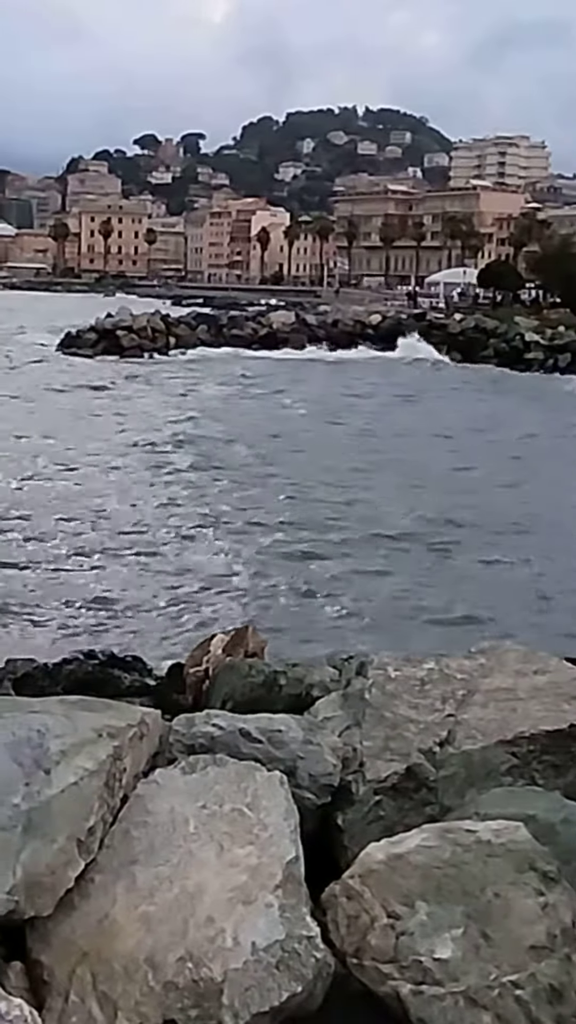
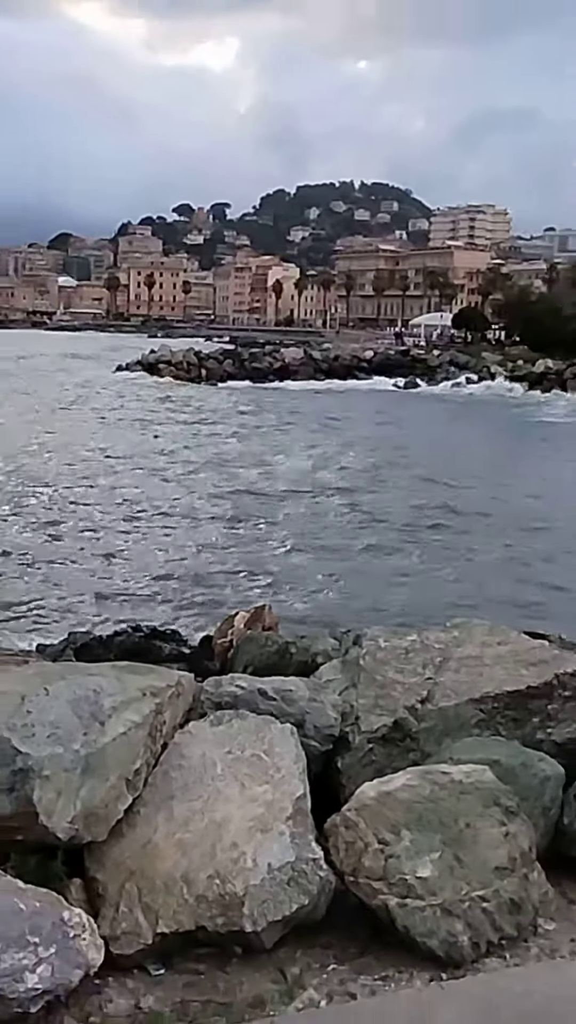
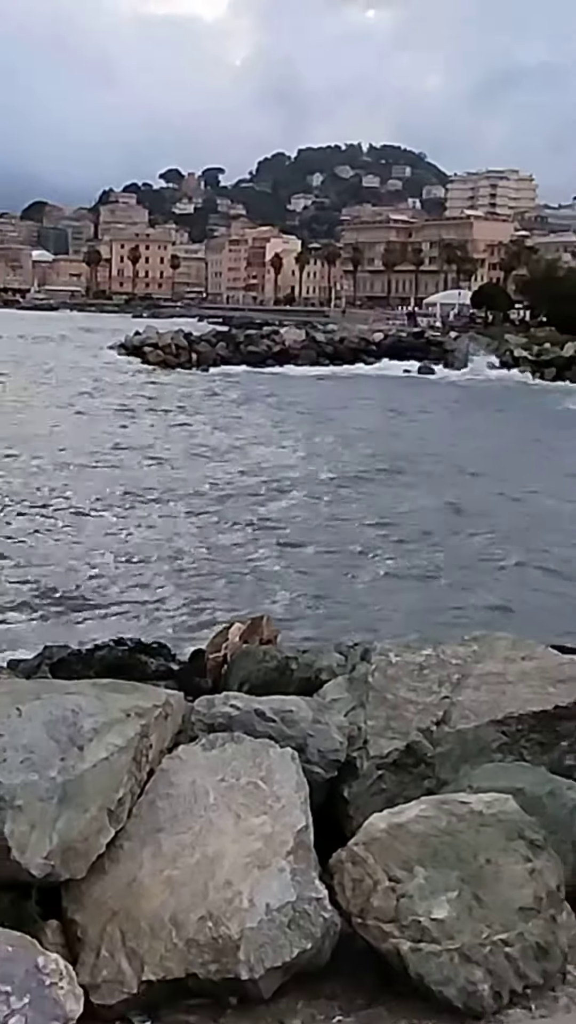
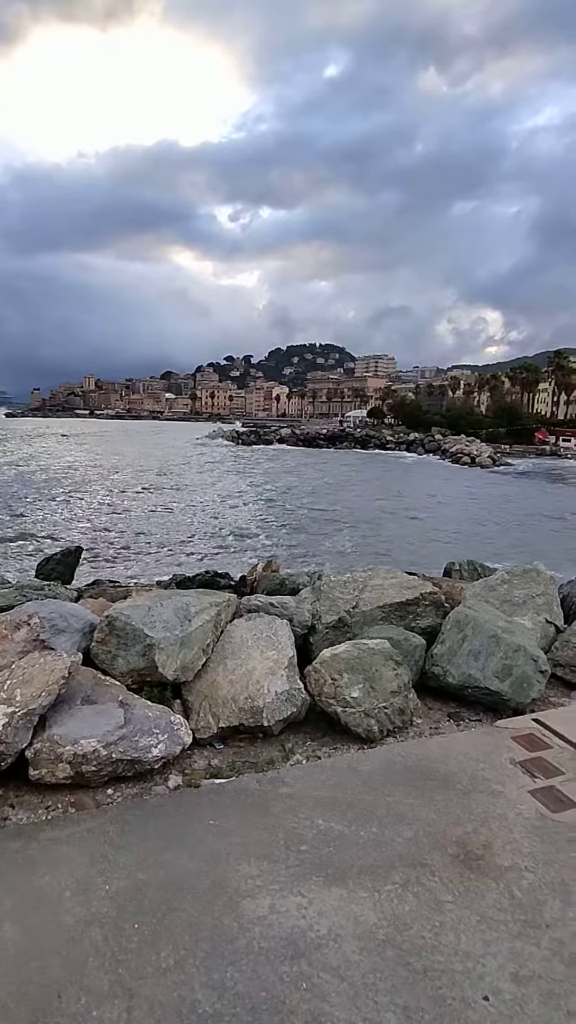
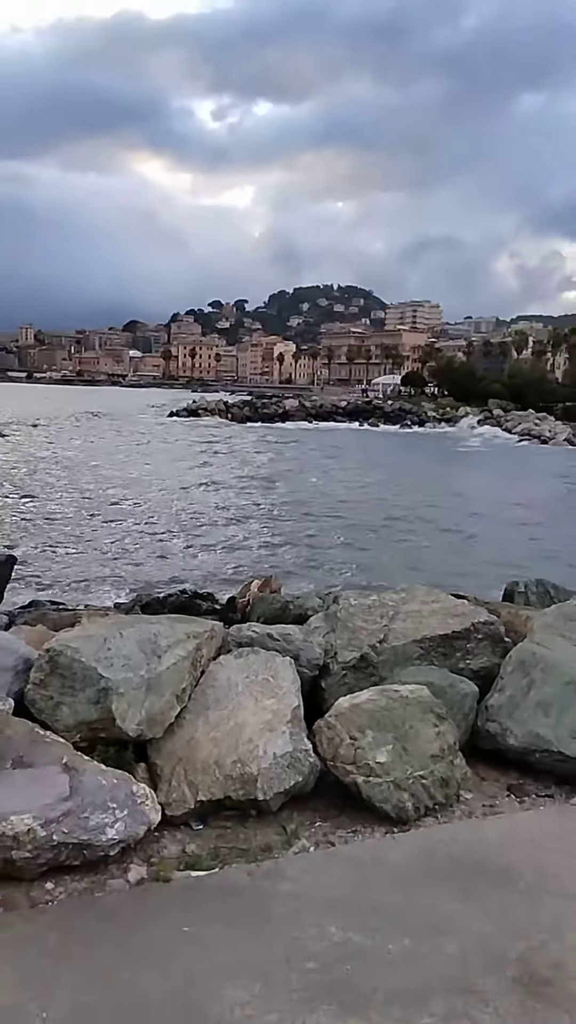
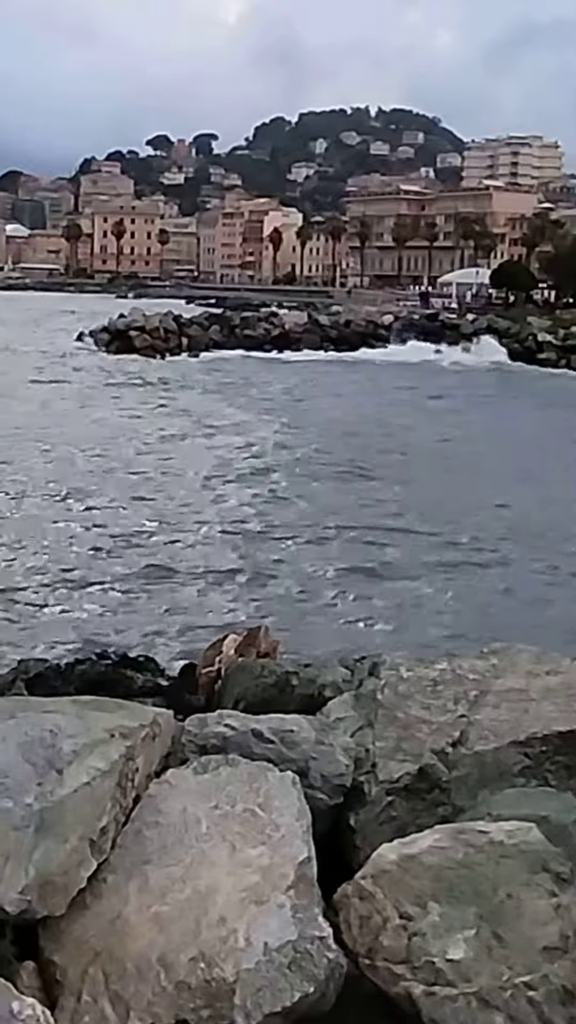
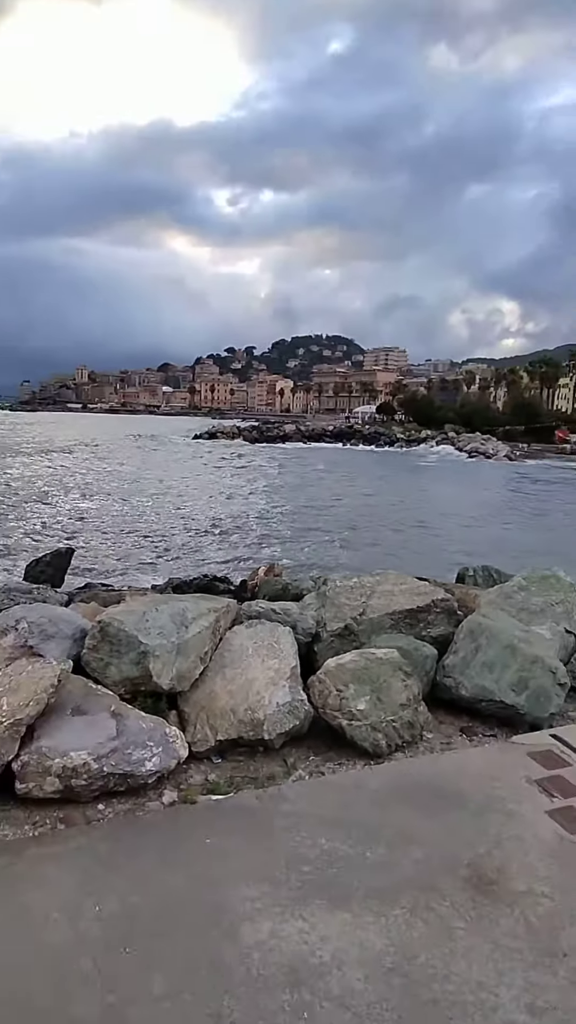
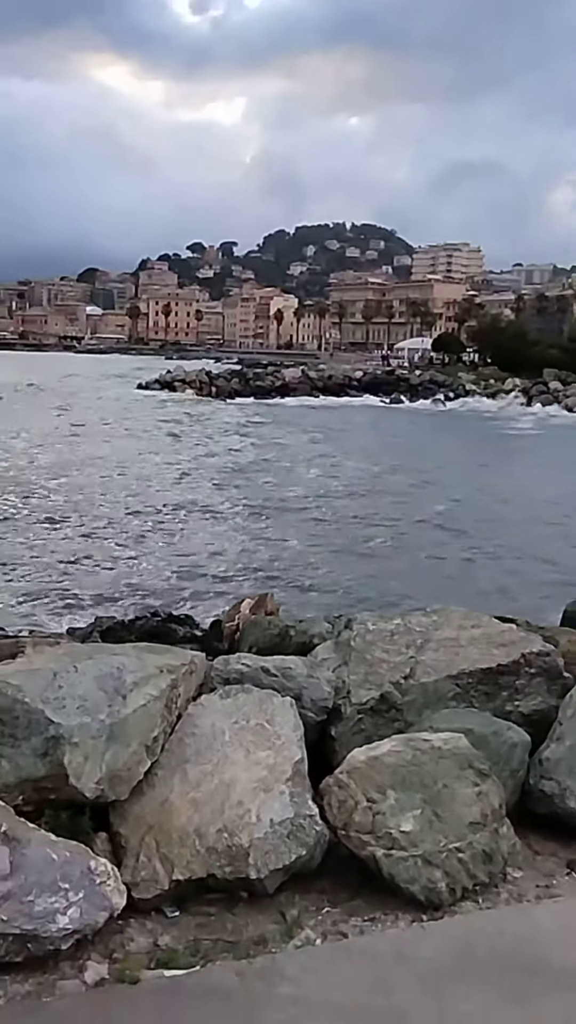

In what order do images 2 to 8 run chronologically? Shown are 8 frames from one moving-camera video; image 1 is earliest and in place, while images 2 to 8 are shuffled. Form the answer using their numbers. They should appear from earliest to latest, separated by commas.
6, 3, 2, 8, 5, 7, 4
